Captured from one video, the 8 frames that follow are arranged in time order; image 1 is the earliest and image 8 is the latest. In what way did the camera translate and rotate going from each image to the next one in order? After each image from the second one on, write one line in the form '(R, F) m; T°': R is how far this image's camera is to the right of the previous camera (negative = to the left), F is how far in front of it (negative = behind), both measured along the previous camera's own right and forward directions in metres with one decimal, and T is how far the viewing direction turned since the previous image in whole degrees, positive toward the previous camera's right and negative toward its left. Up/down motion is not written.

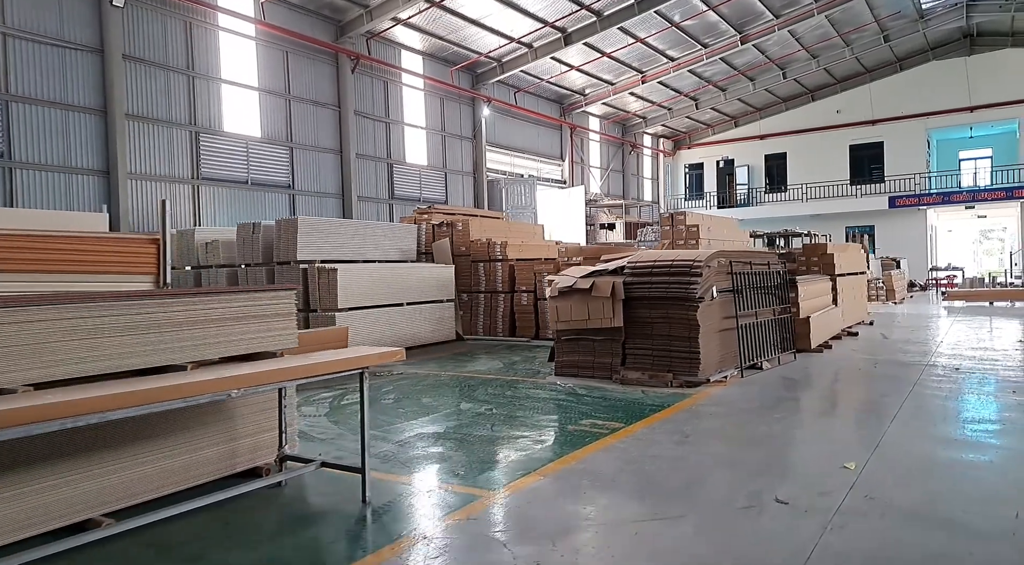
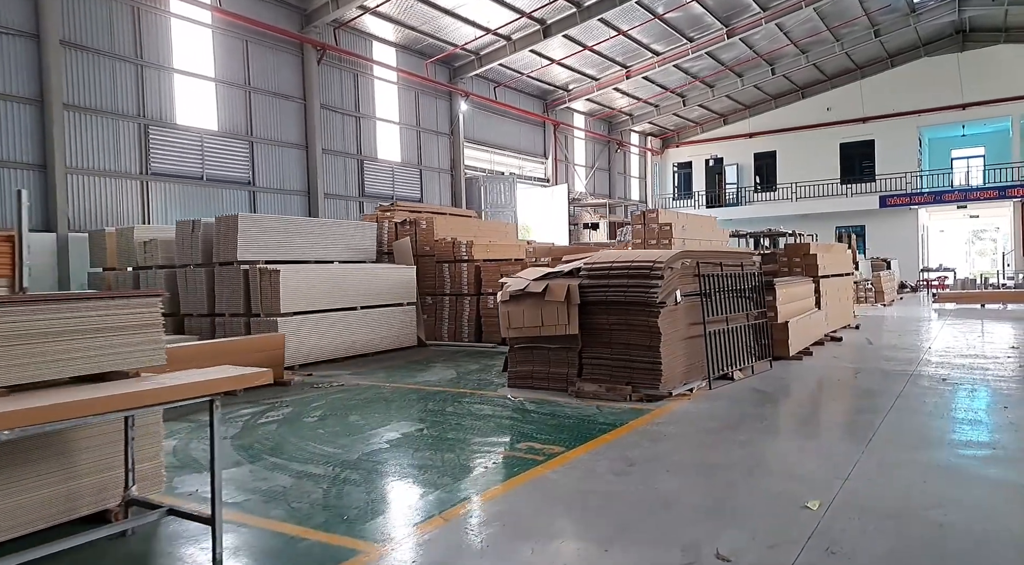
(+0.5, +0.7) m; 0°
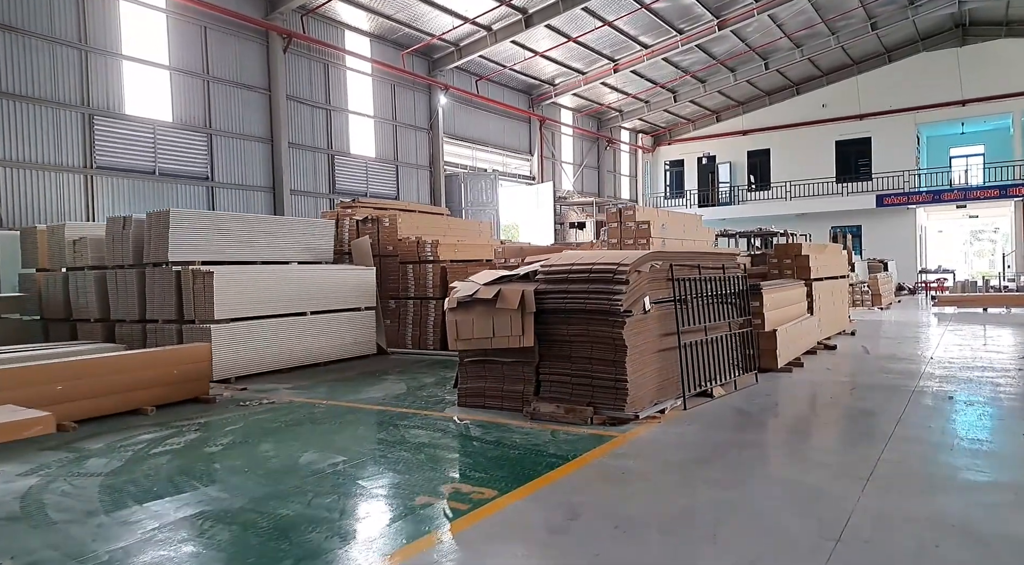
(+0.4, +0.8) m; 0°
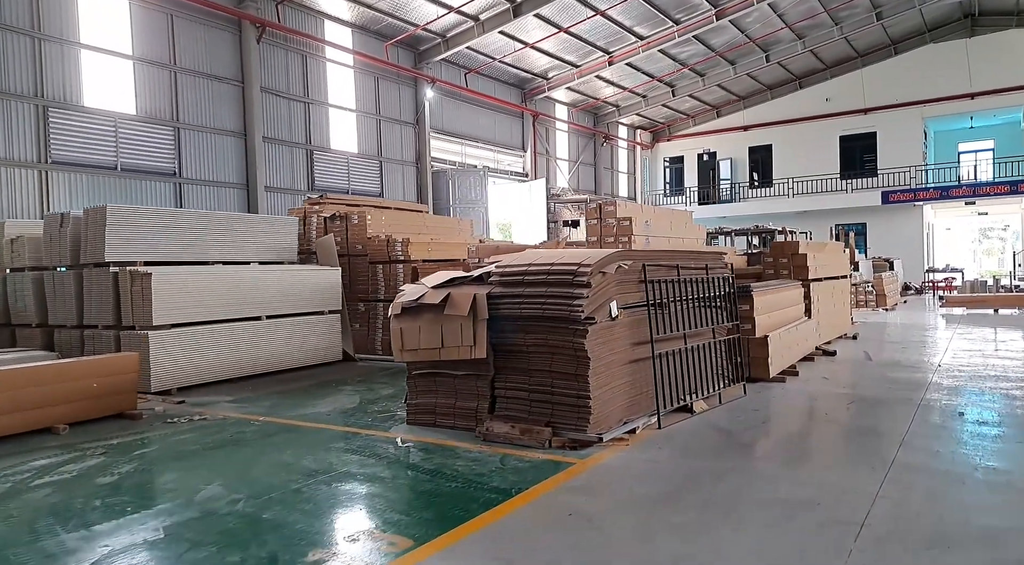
(+0.4, +0.7) m; 0°
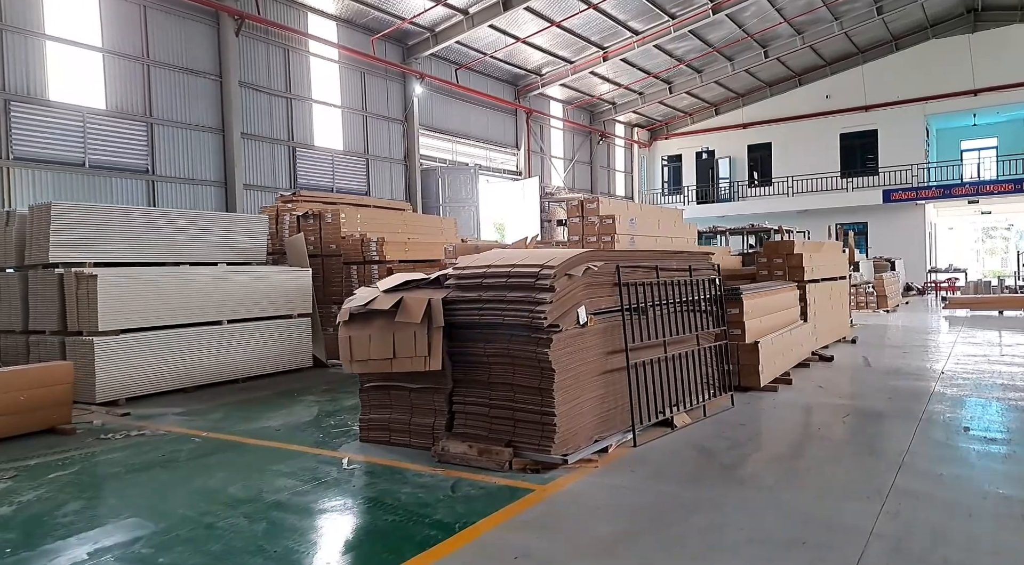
(+0.3, +0.5) m; 0°
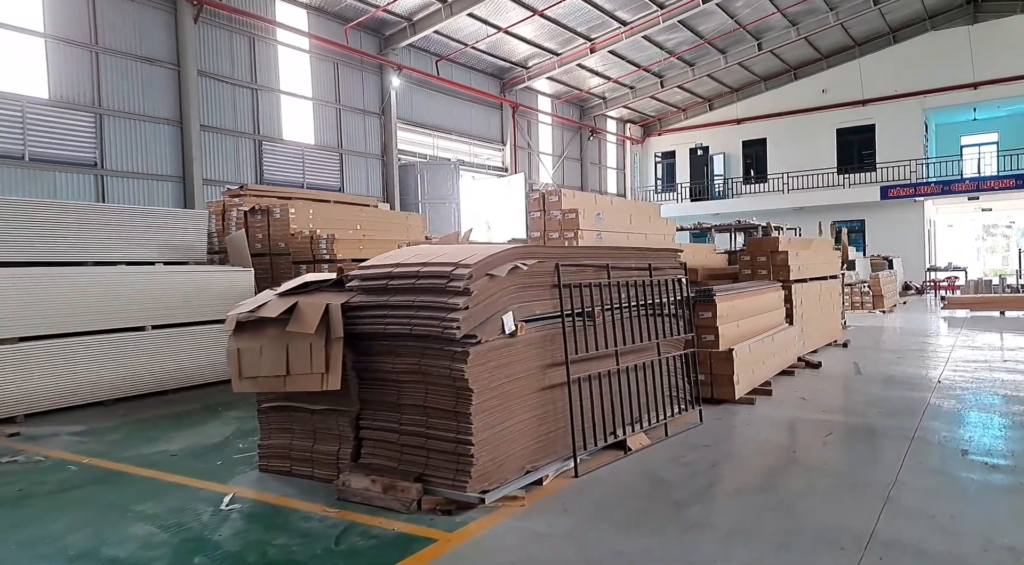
(+0.5, +0.7) m; 0°
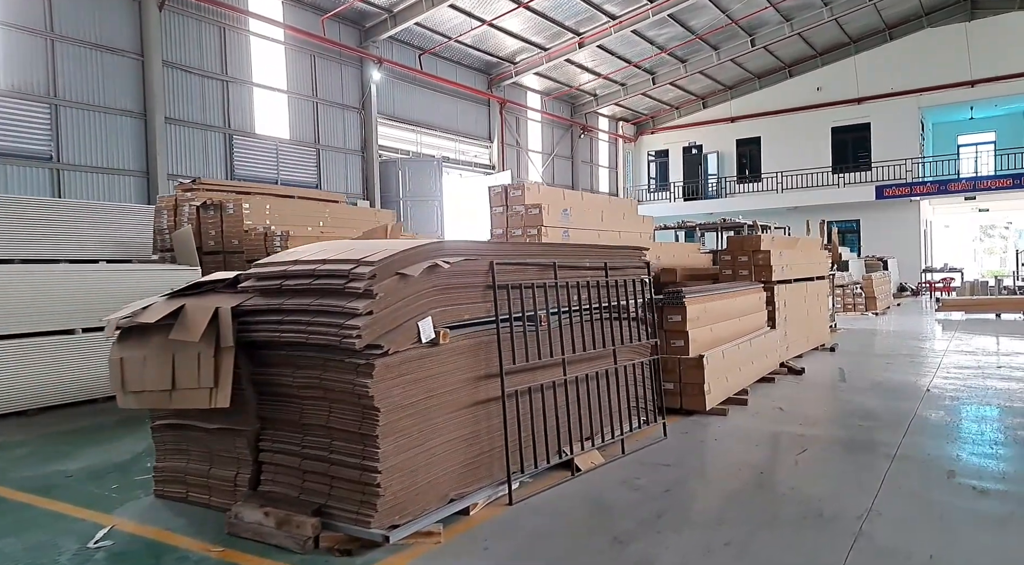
(+0.4, +0.5) m; 0°
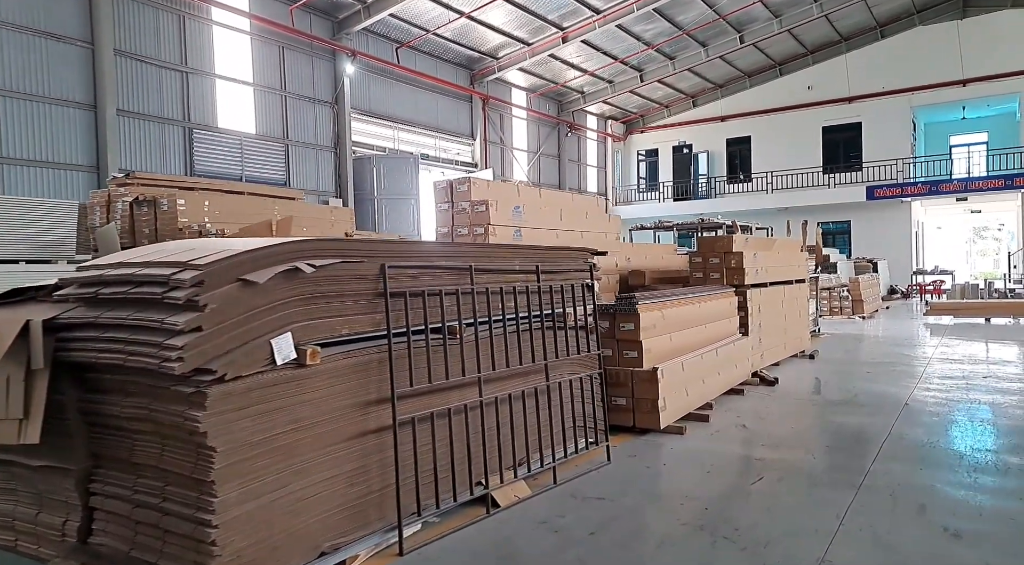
(+0.4, +0.6) m; 0°
